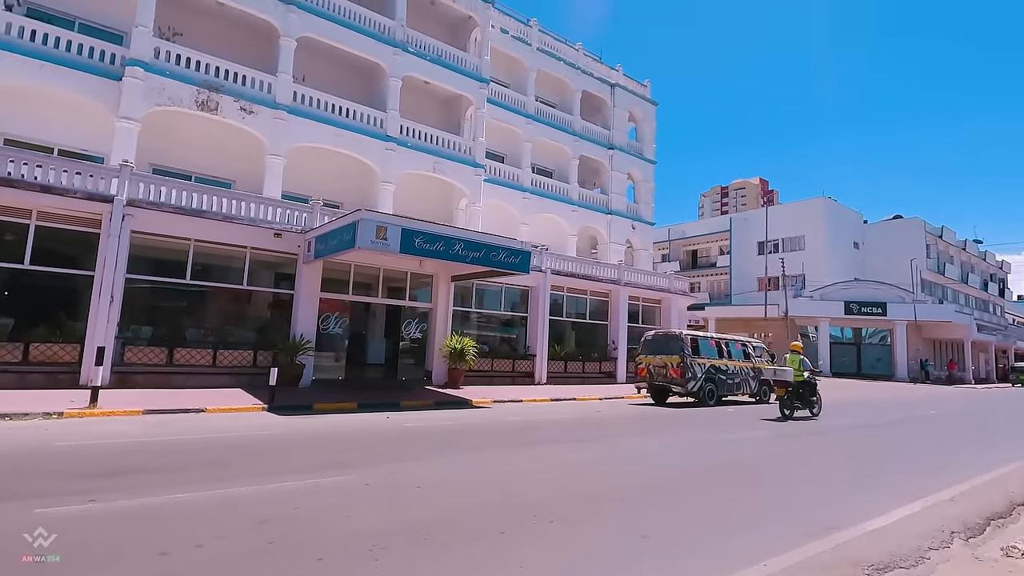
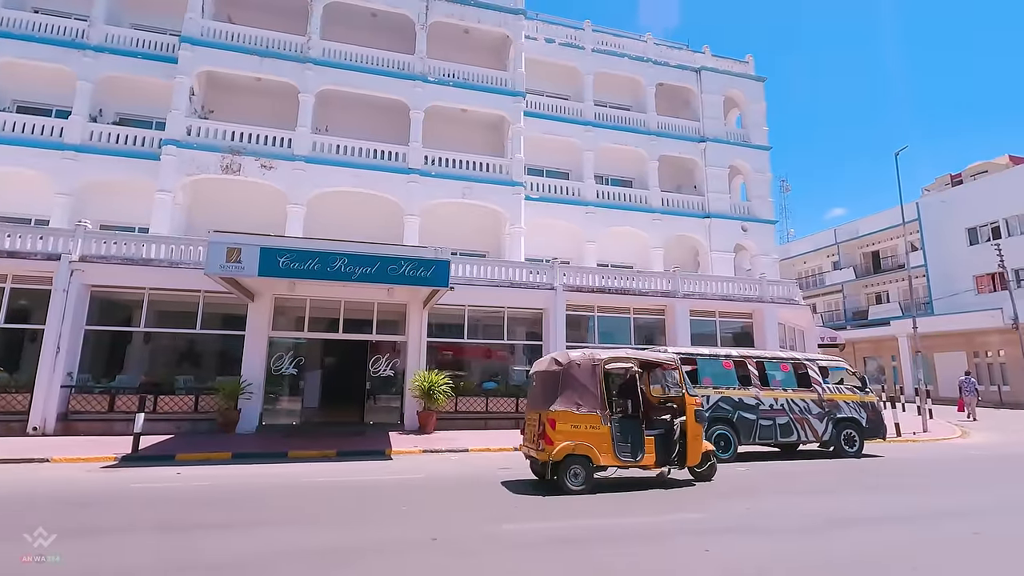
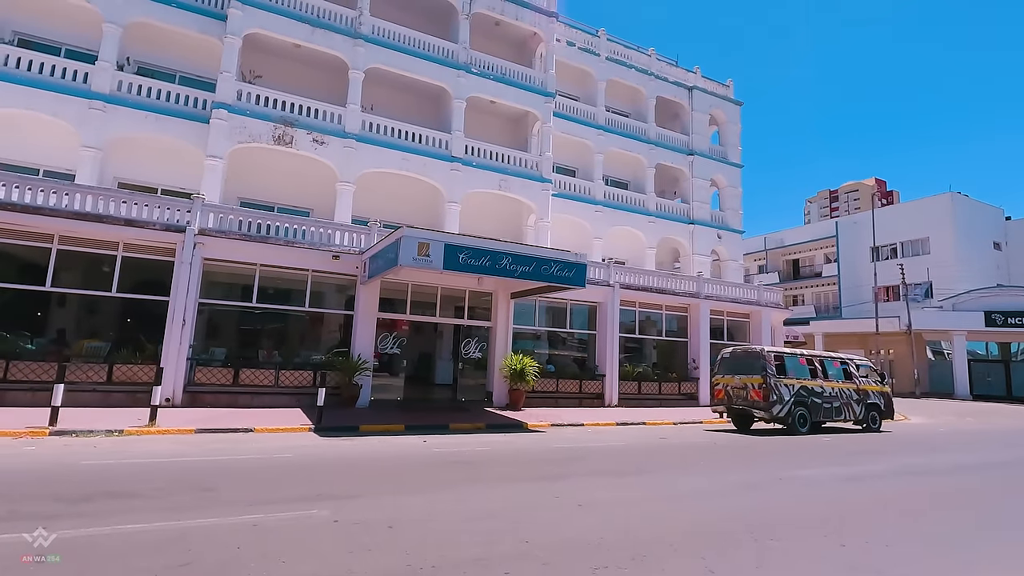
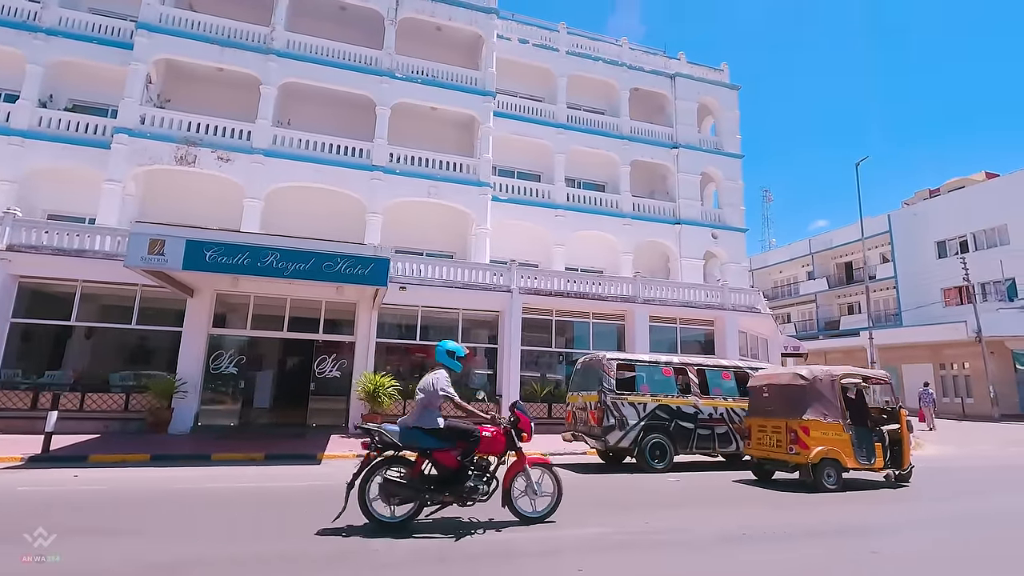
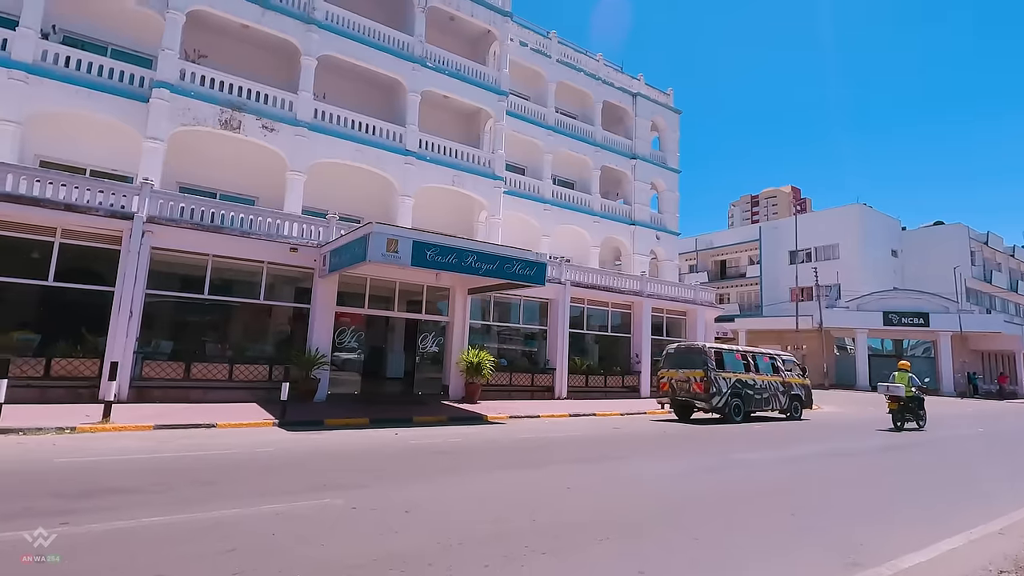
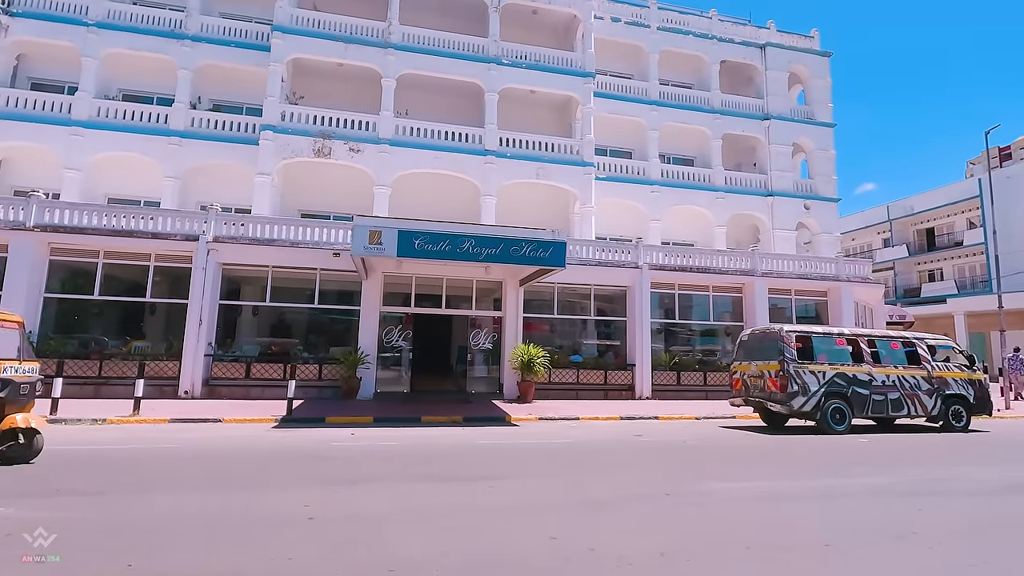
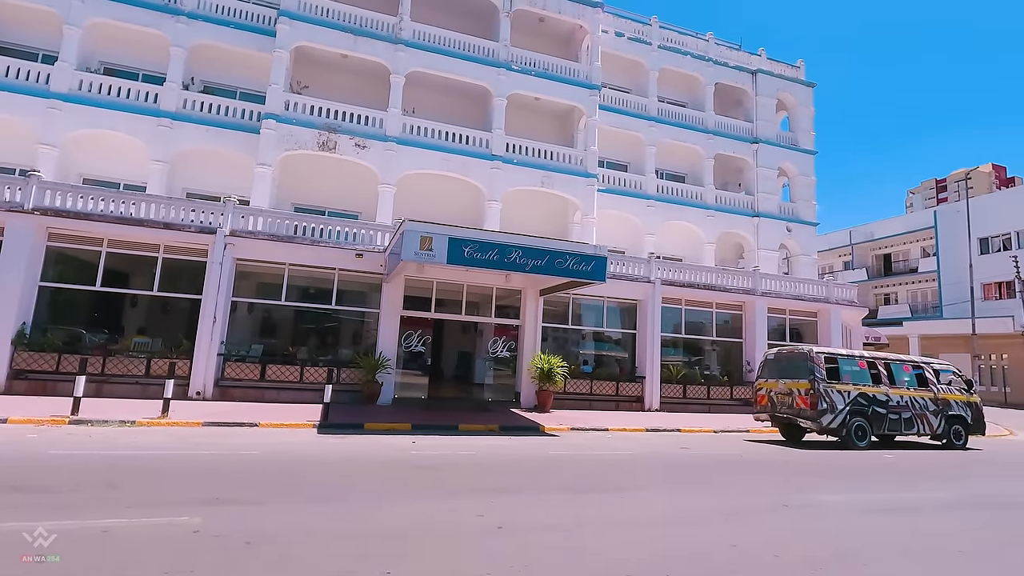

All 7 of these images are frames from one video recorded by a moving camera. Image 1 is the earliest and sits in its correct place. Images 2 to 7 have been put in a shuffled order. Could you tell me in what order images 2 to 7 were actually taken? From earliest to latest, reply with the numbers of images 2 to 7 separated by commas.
5, 3, 7, 6, 2, 4
